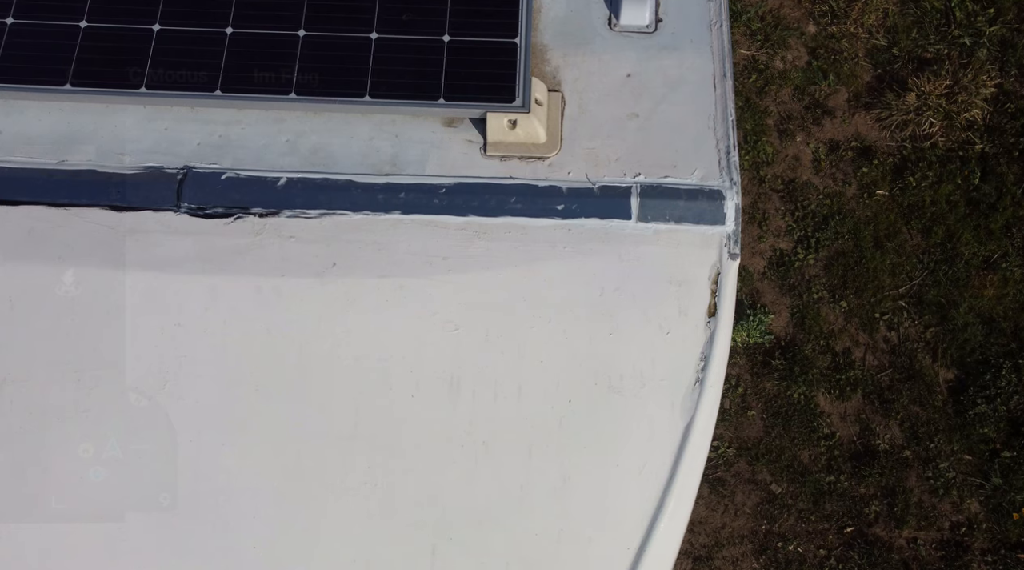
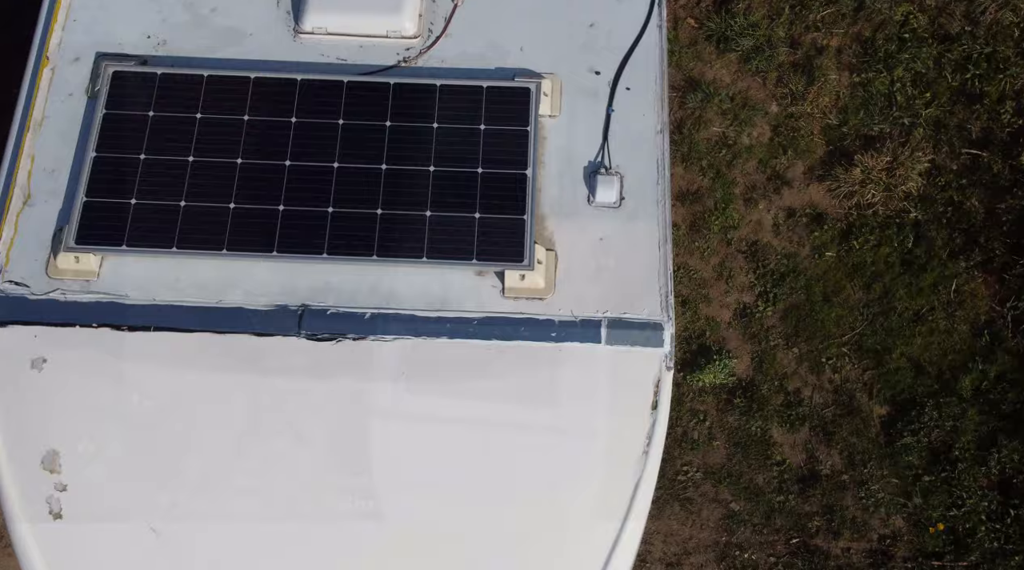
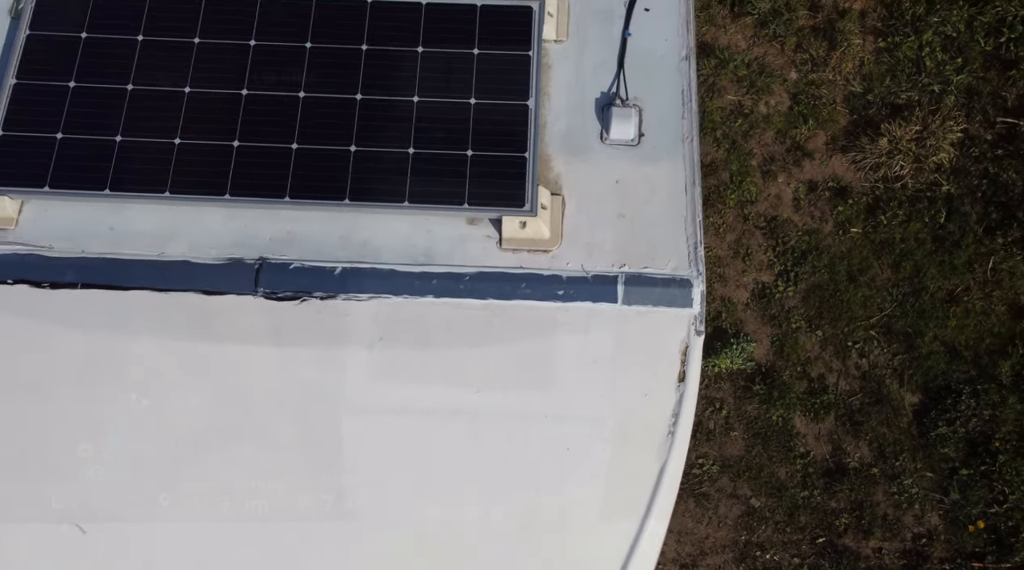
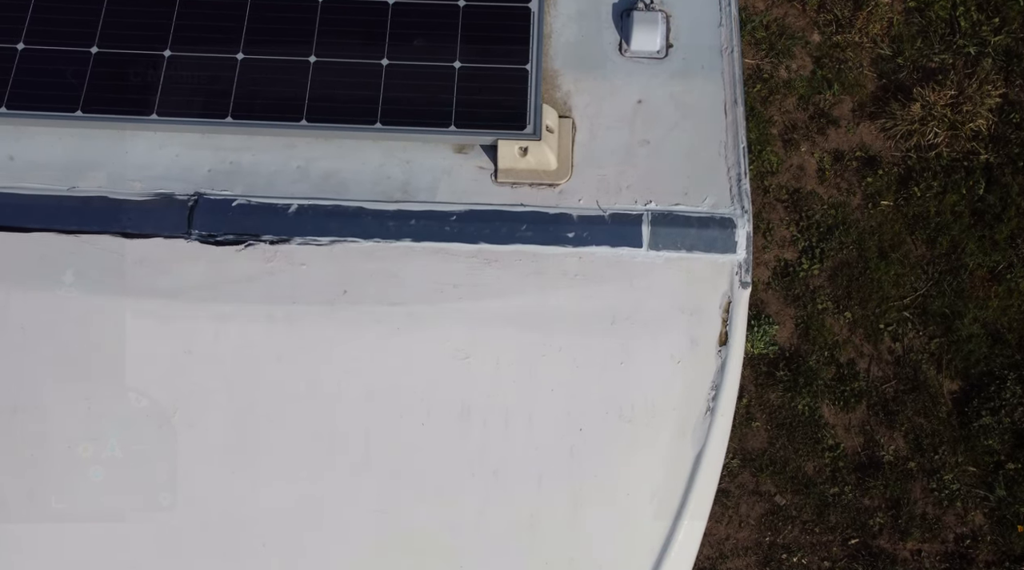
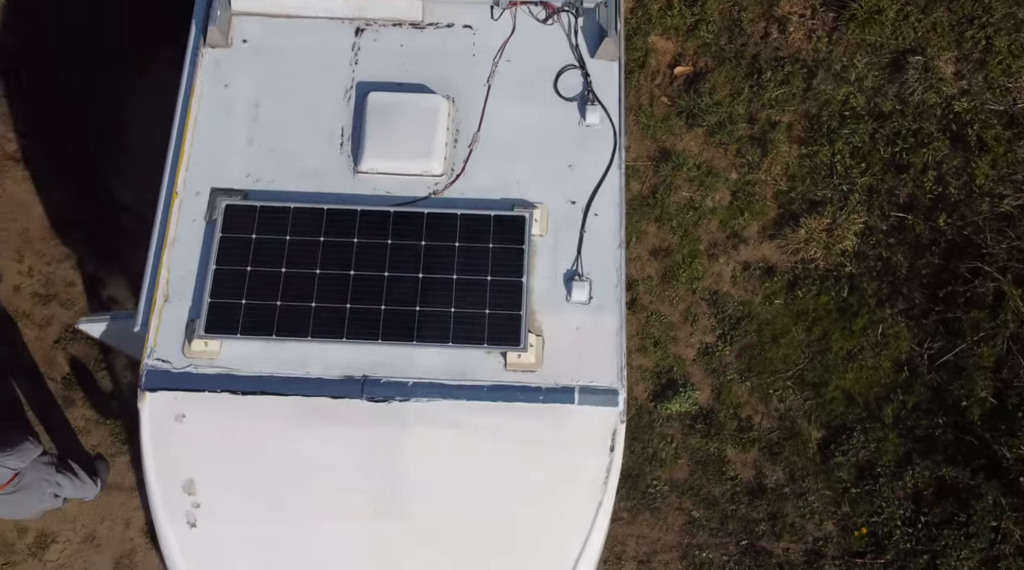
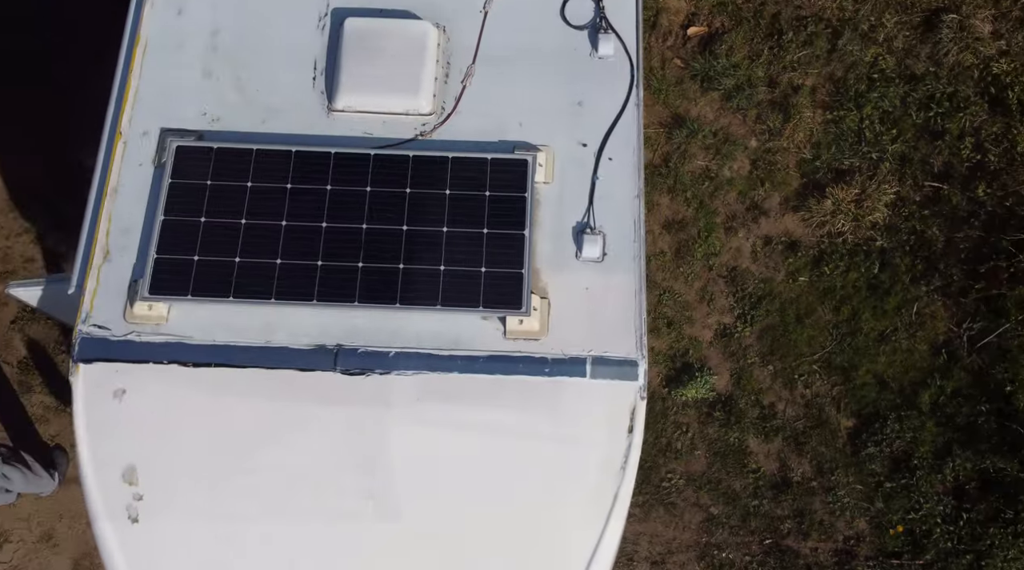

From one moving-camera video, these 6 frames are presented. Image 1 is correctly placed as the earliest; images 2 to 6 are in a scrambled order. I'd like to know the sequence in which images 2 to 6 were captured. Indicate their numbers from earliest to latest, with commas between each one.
4, 3, 2, 6, 5
